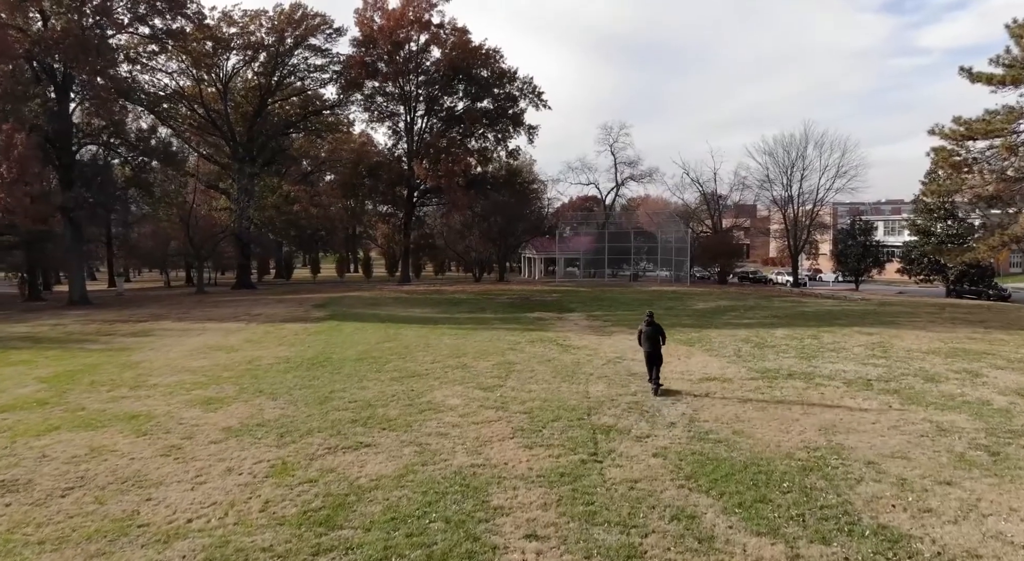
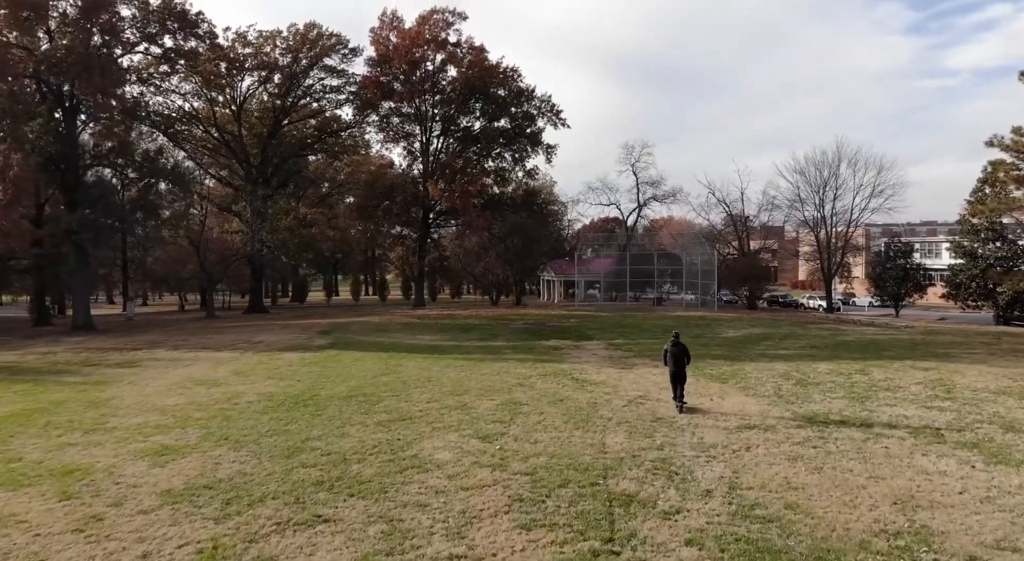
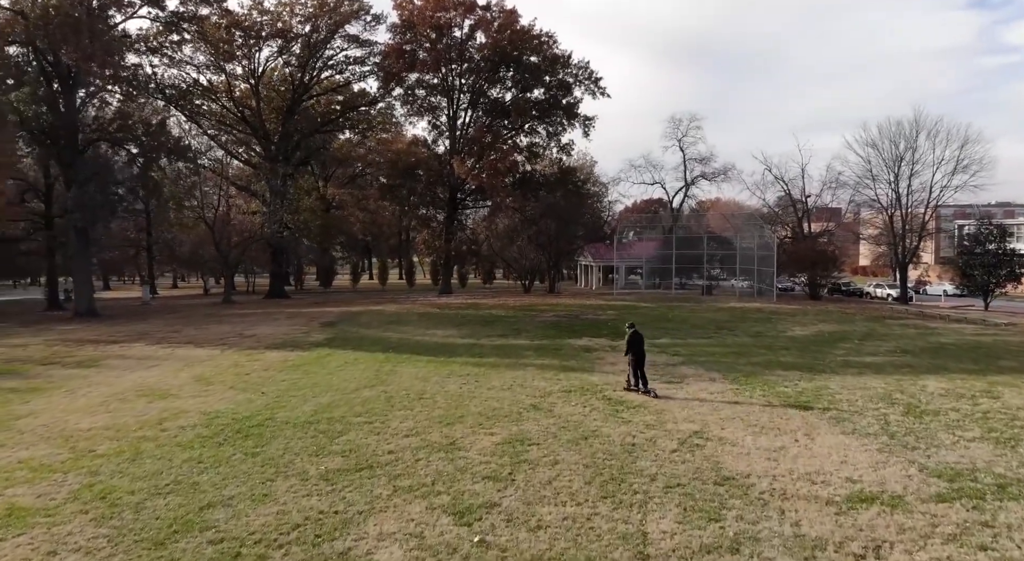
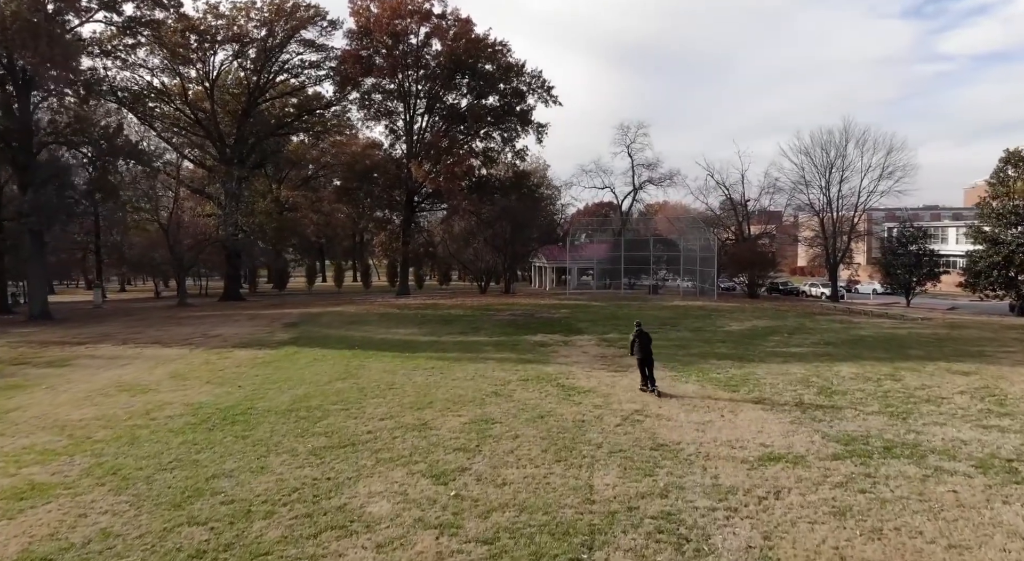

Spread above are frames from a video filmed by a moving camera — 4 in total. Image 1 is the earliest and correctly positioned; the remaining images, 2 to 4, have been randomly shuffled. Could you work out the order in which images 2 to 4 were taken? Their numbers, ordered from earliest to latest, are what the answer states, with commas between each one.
2, 4, 3
